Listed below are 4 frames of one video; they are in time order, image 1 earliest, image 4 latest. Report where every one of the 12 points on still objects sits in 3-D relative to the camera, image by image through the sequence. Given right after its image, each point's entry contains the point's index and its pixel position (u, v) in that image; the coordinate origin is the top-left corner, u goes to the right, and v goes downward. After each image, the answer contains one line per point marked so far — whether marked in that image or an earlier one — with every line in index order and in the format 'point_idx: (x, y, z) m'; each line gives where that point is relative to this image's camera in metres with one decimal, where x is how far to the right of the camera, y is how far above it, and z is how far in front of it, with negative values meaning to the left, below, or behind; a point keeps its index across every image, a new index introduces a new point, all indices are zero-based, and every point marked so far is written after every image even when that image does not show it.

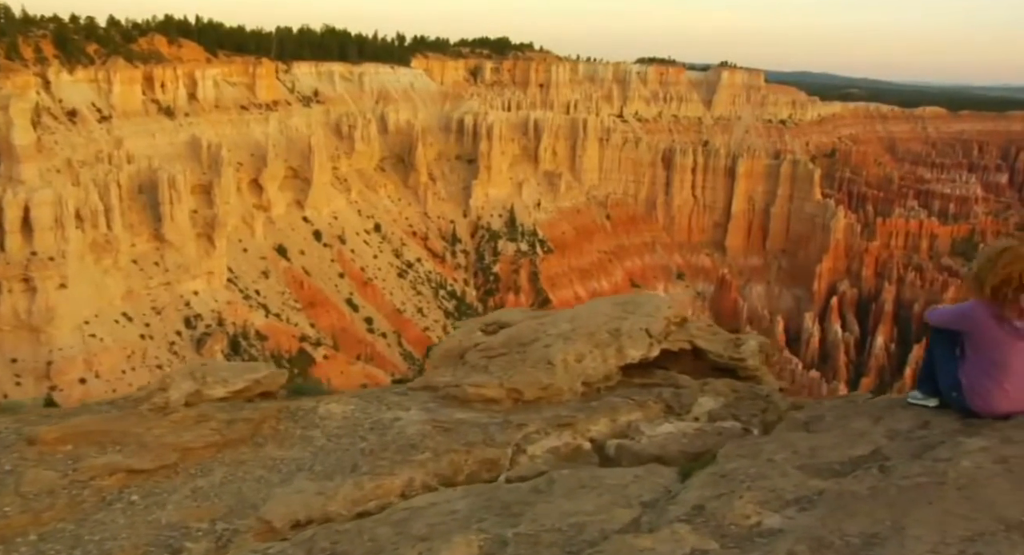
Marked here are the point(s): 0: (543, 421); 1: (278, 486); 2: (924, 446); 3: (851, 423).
0: (+0.2, -1.1, +6.2) m
1: (-1.5, -1.4, +5.0) m
2: (+2.5, -1.0, +4.6) m
3: (+2.3, -1.0, +5.3) m
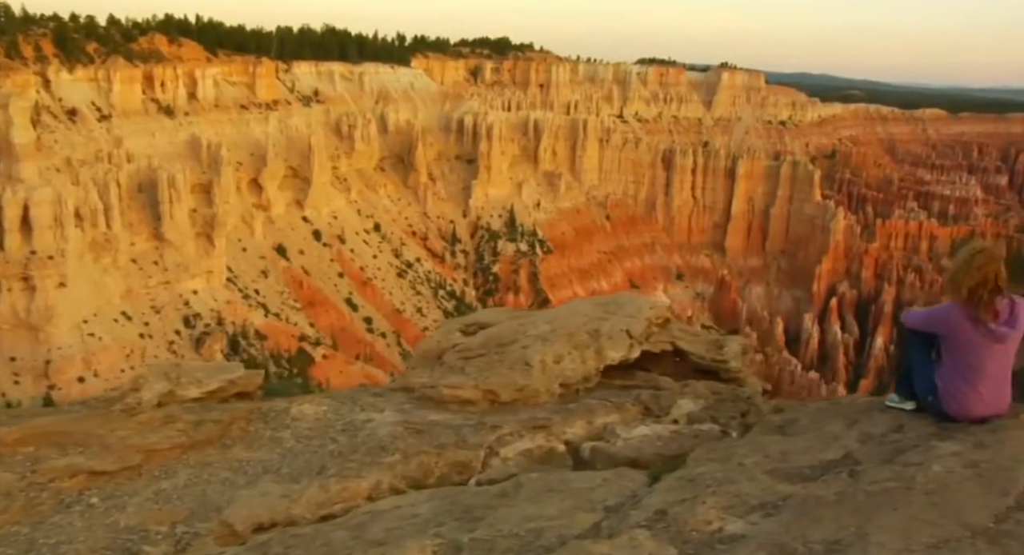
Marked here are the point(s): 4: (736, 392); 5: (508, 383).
0: (0.0, -1.2, +6.1) m
1: (-1.7, -1.3, +5.0) m
2: (+2.3, -1.0, +4.6) m
3: (+2.1, -1.0, +5.2) m
4: (+2.1, -1.1, +7.5) m
5: (0.0, -0.9, +6.6) m
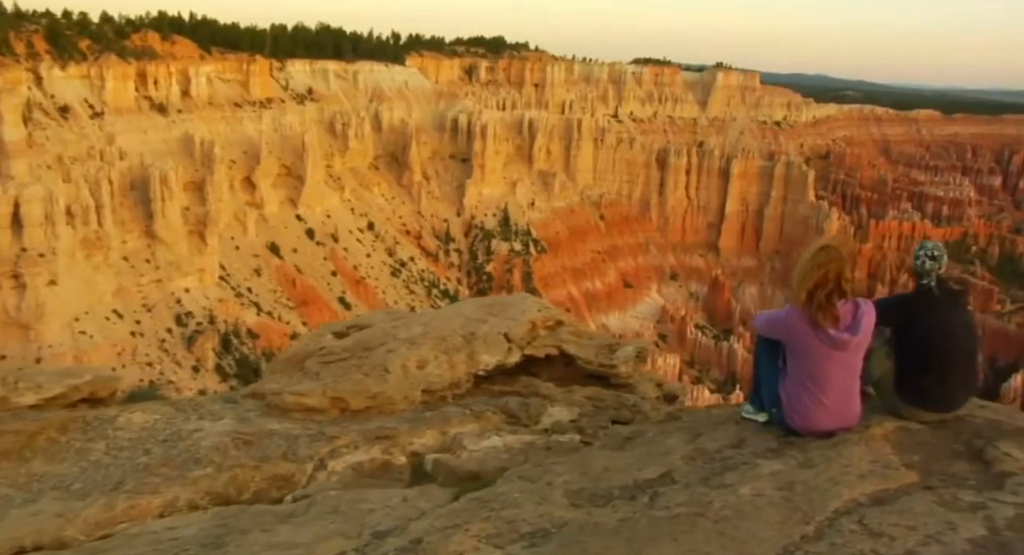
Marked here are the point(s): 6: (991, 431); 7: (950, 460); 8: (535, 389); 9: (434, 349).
0: (-1.1, -1.1, +5.7) m
1: (-2.9, -1.3, +4.5) m
2: (+1.1, -1.0, +4.1) m
3: (+1.0, -1.0, +4.8) m
4: (+1.0, -1.1, +7.1) m
5: (-1.2, -0.9, +6.1) m
6: (+3.0, -0.9, +4.8) m
7: (+2.5, -1.0, +4.3) m
8: (+0.2, -1.0, +7.0) m
9: (-0.7, -0.6, +6.6) m
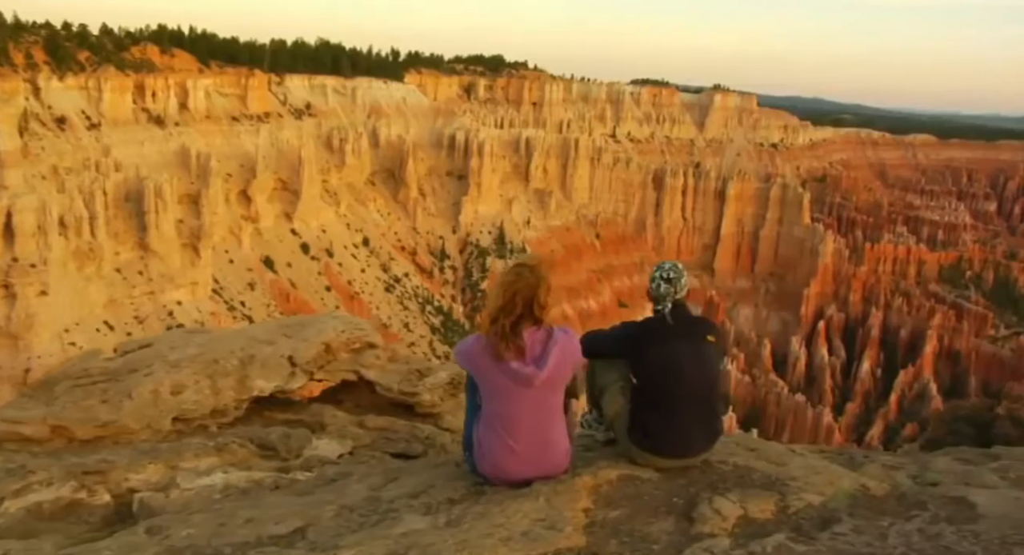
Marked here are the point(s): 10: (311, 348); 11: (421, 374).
0: (-2.9, -1.2, +5.0) m
1: (-4.7, -1.4, +3.9) m
2: (-0.7, -1.1, +3.5) m
3: (-0.8, -1.1, +4.2) m
4: (-0.8, -1.3, +6.4) m
5: (-3.0, -1.0, +5.5) m
6: (+1.2, -1.1, +4.2) m
7: (+0.7, -1.1, +3.7) m
8: (-1.6, -1.1, +6.3) m
9: (-2.4, -0.7, +6.0) m
10: (-1.7, -0.6, +6.6) m
11: (-0.8, -0.9, +7.0) m
